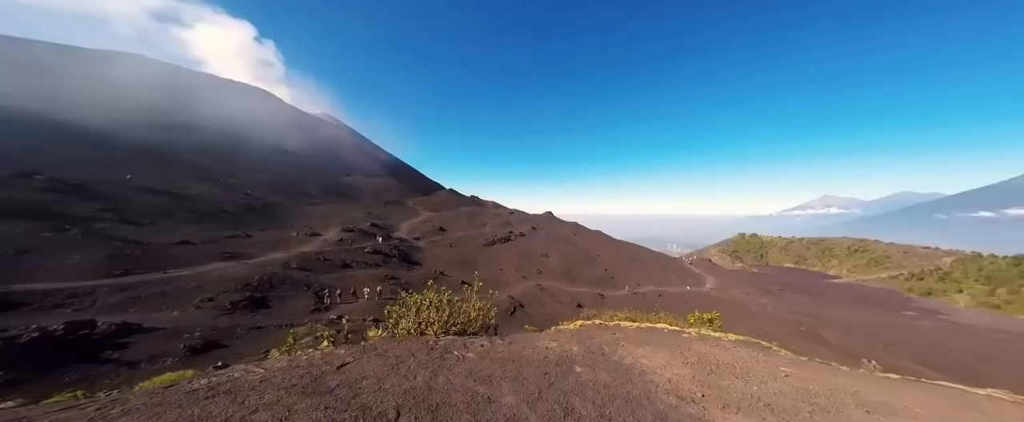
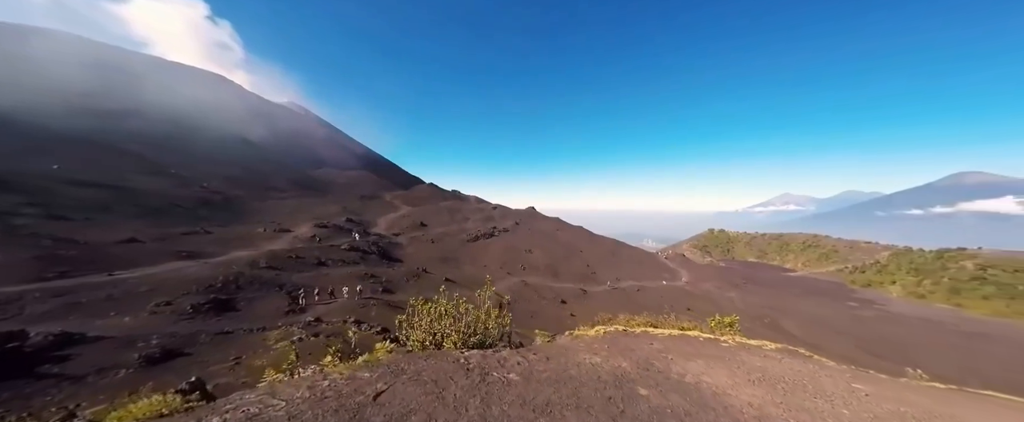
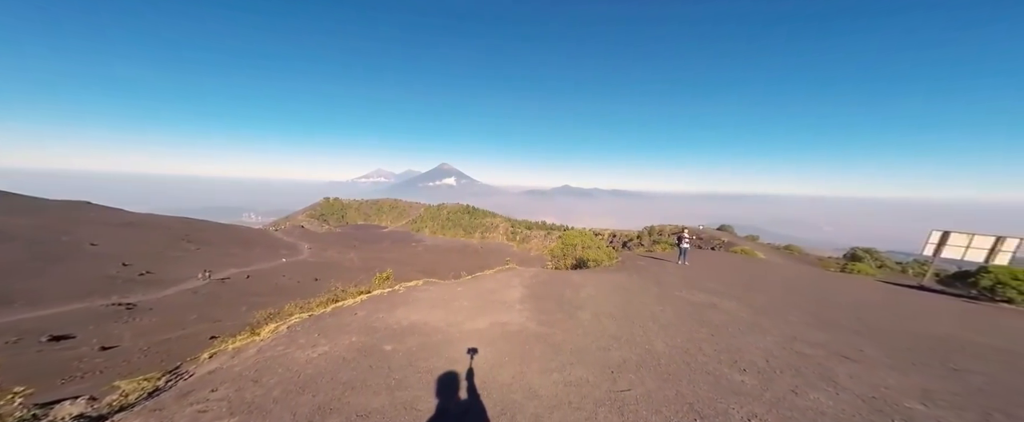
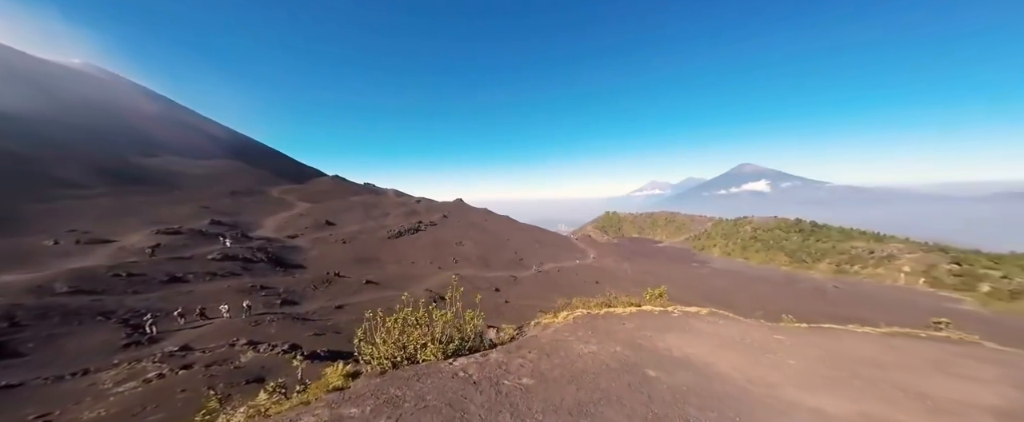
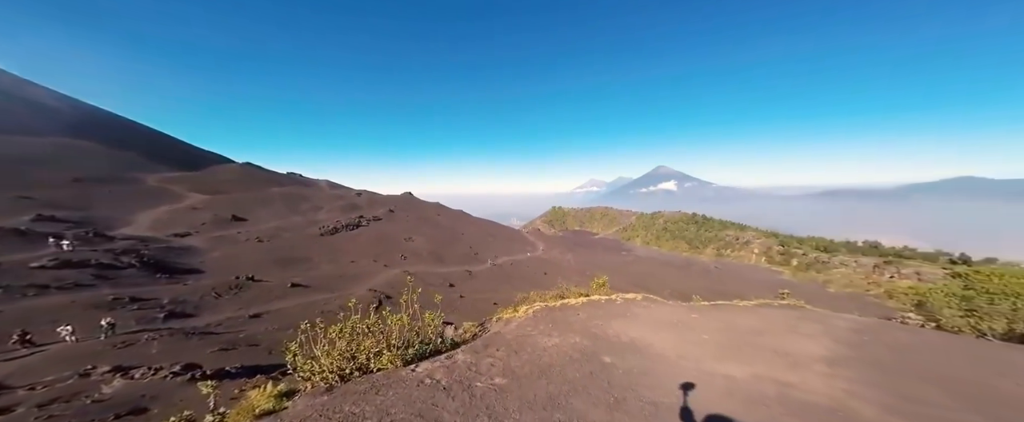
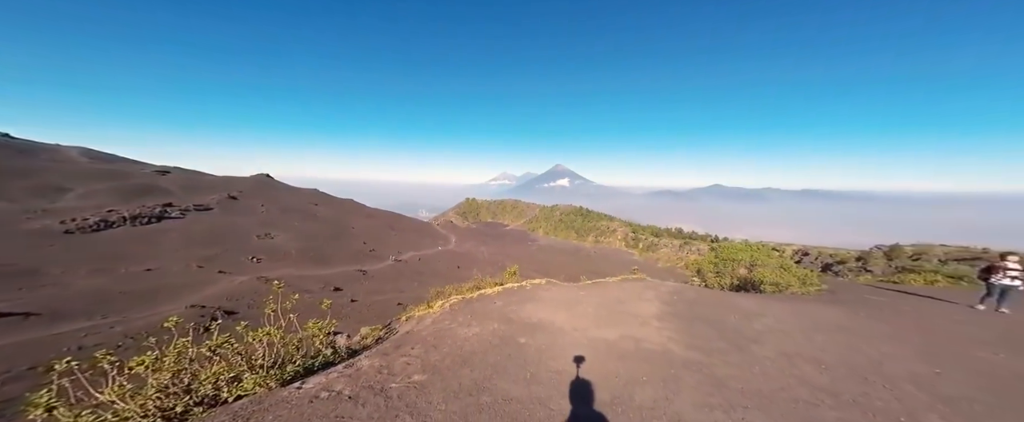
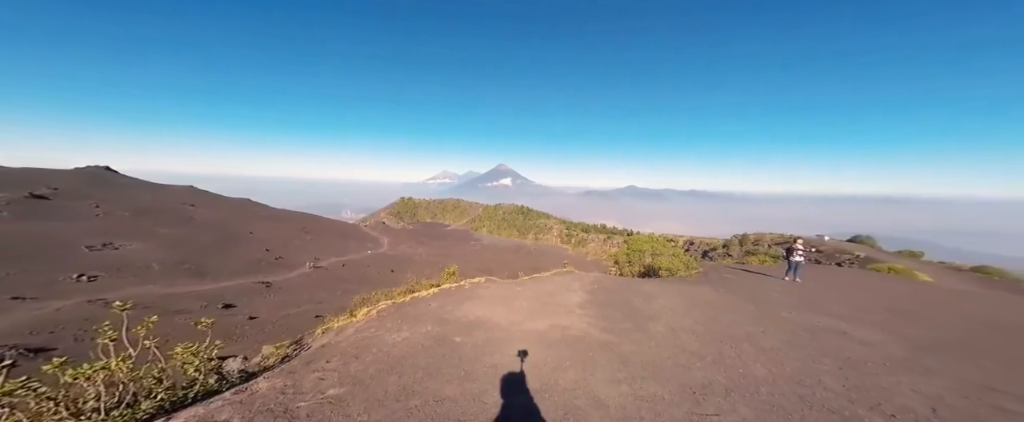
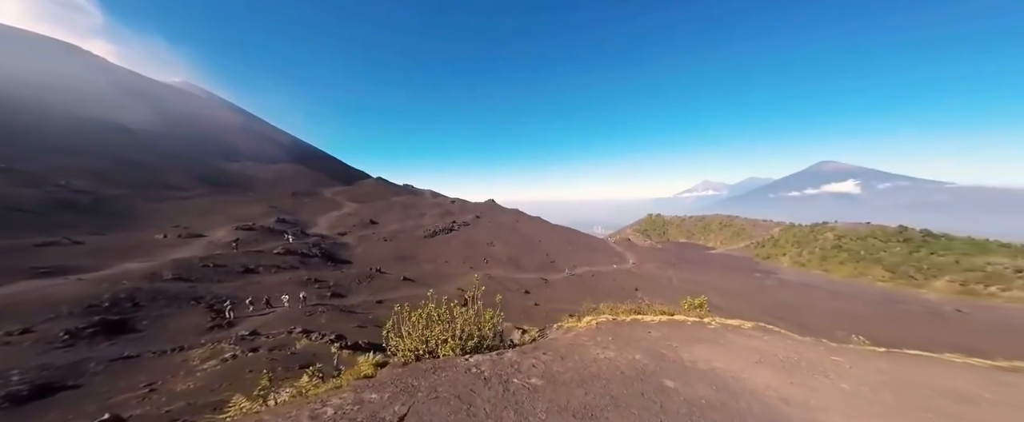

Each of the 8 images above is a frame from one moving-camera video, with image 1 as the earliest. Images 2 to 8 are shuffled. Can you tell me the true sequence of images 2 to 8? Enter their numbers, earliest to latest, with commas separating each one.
2, 8, 4, 5, 6, 7, 3
